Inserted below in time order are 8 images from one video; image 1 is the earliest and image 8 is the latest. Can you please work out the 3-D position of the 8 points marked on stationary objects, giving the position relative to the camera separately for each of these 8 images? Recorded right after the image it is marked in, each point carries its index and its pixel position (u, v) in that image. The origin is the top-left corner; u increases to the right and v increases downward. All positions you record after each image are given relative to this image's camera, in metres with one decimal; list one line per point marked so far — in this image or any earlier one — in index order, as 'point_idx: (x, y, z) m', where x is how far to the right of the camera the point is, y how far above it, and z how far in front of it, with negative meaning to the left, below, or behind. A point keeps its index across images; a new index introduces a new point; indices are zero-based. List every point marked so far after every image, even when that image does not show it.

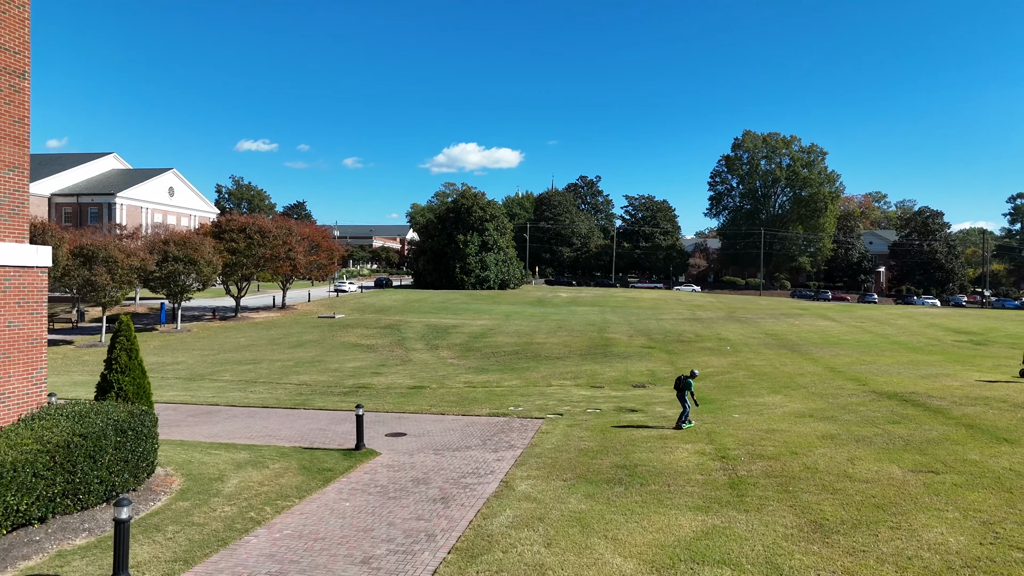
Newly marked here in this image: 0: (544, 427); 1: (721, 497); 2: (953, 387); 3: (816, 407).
0: (+0.5, -2.2, +11.2) m
1: (+2.1, -2.1, +7.2) m
2: (+8.9, -2.0, +14.6) m
3: (+5.3, -2.1, +12.7) m
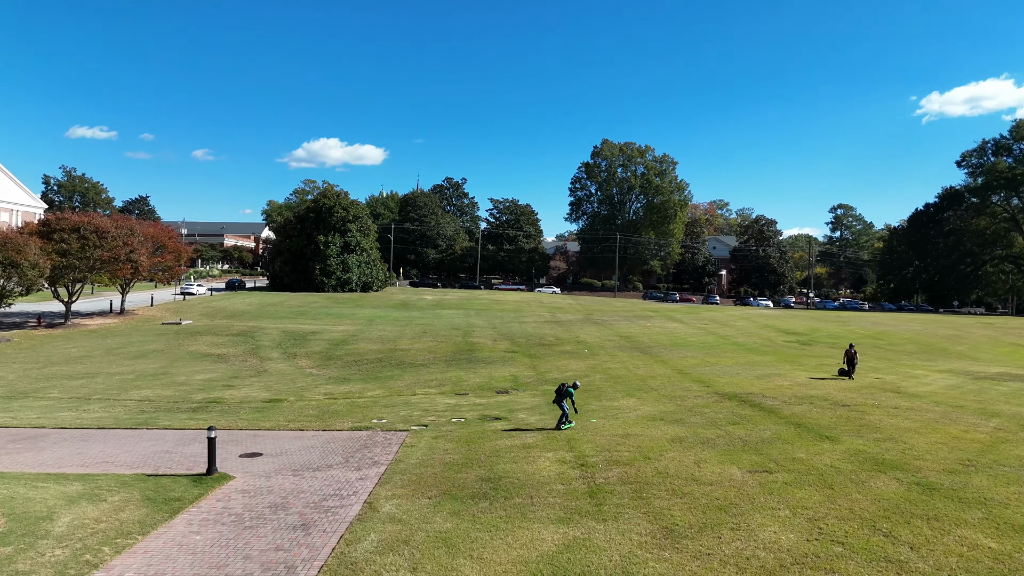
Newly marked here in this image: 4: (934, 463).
0: (-1.6, -2.4, +11.1) m
1: (+0.7, -2.3, +7.5) m
2: (+6.0, -2.2, +16.1) m
3: (+2.9, -2.3, +13.5) m
4: (+5.4, -2.2, +9.3) m
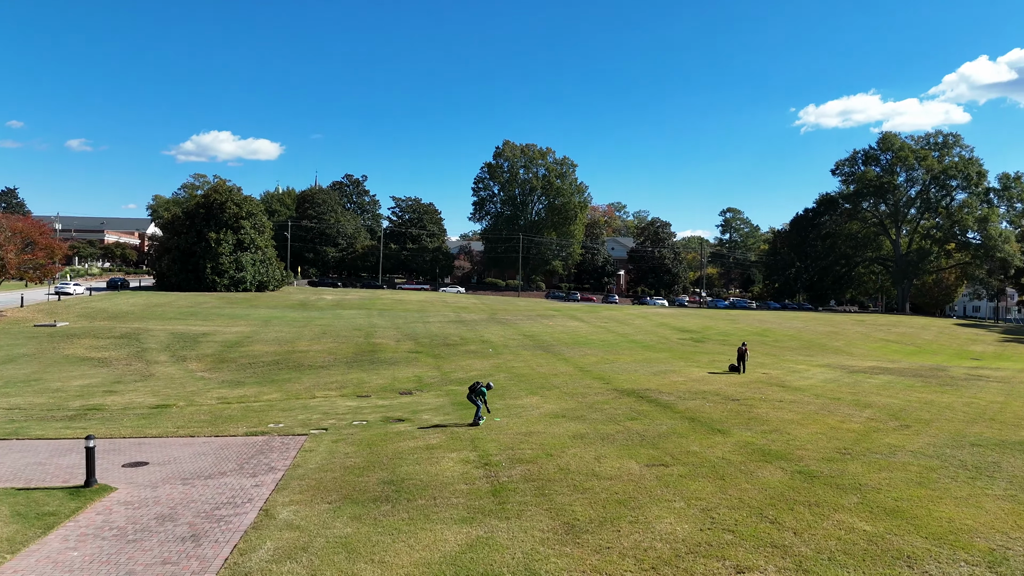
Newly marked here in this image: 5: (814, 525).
0: (-3.1, -2.3, +10.8) m
1: (-0.3, -2.3, +7.5) m
2: (+3.8, -2.2, +16.7) m
3: (+1.1, -2.3, +13.7) m
4: (+4.1, -2.2, +9.9) m
5: (+2.9, -2.3, +6.9) m
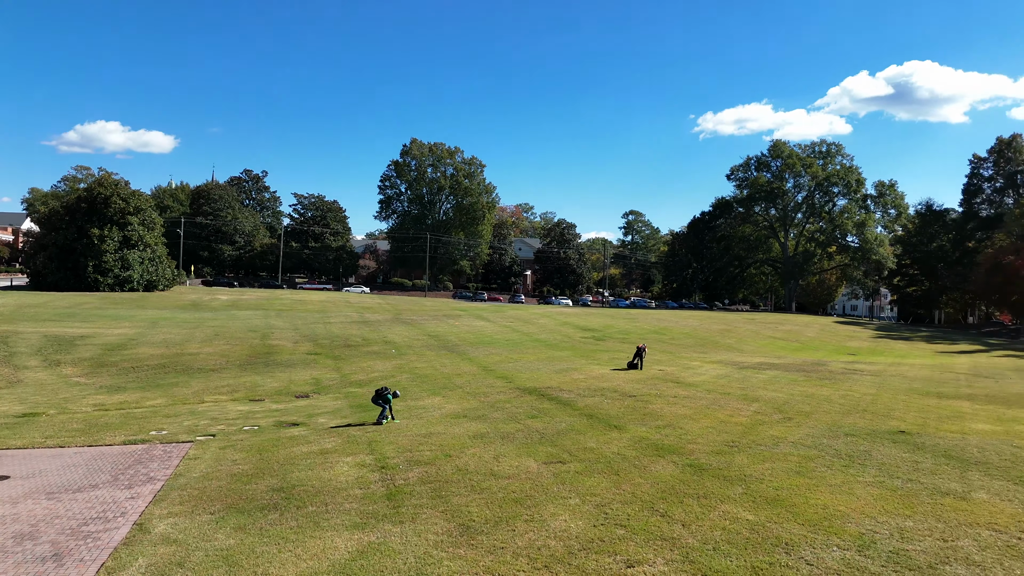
0: (-4.5, -2.3, +10.2) m
1: (-1.4, -2.2, +7.3) m
2: (+1.6, -2.2, +17.0) m
3: (-0.8, -2.2, +13.7) m
4: (+2.7, -2.2, +10.2) m
5: (+1.9, -2.2, +7.1) m
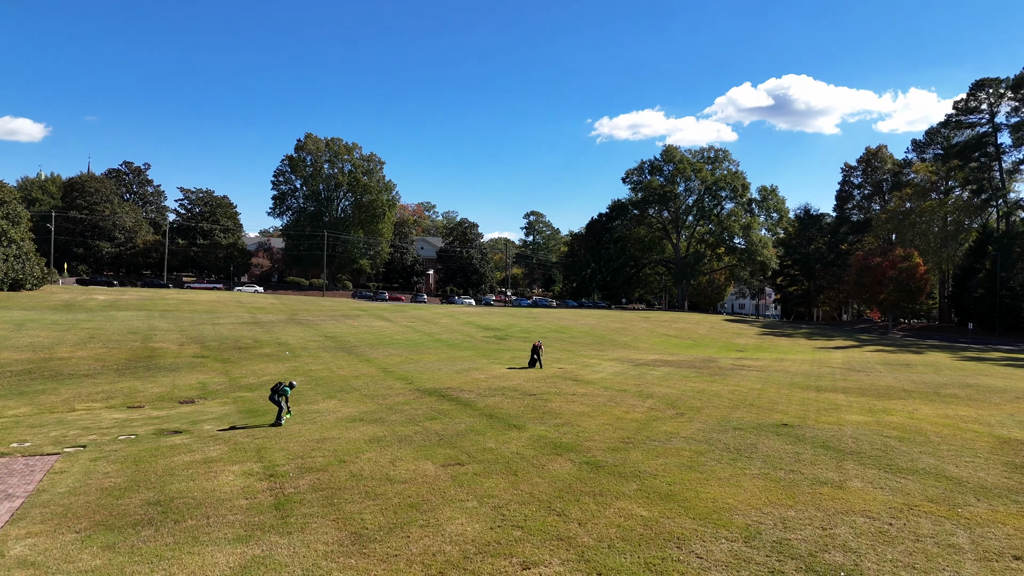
0: (-5.9, -2.3, +9.4) m
1: (-2.4, -2.2, +6.9) m
2: (-0.8, -2.1, +16.9) m
3: (-2.7, -2.2, +13.3) m
4: (+1.3, -2.2, +10.4) m
5: (+0.8, -2.2, +7.2) m
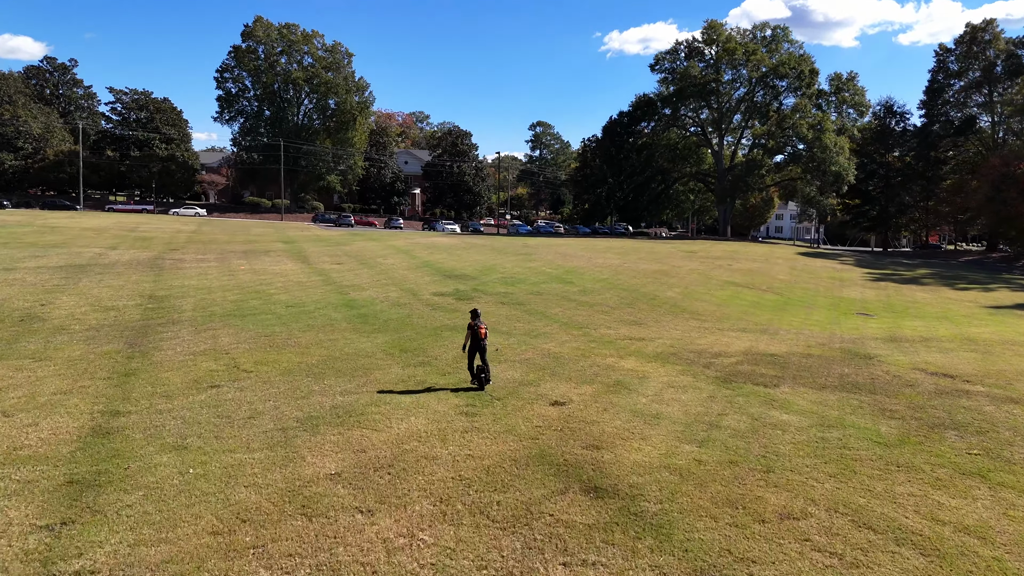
0: (-6.9, -2.6, -1.8) m
1: (-3.4, -2.8, -4.4) m
2: (-1.6, -1.6, +5.5) m
3: (-3.6, -2.1, +2.0) m
4: (+0.3, -2.4, -1.0) m
5: (-0.1, -2.7, -4.1) m
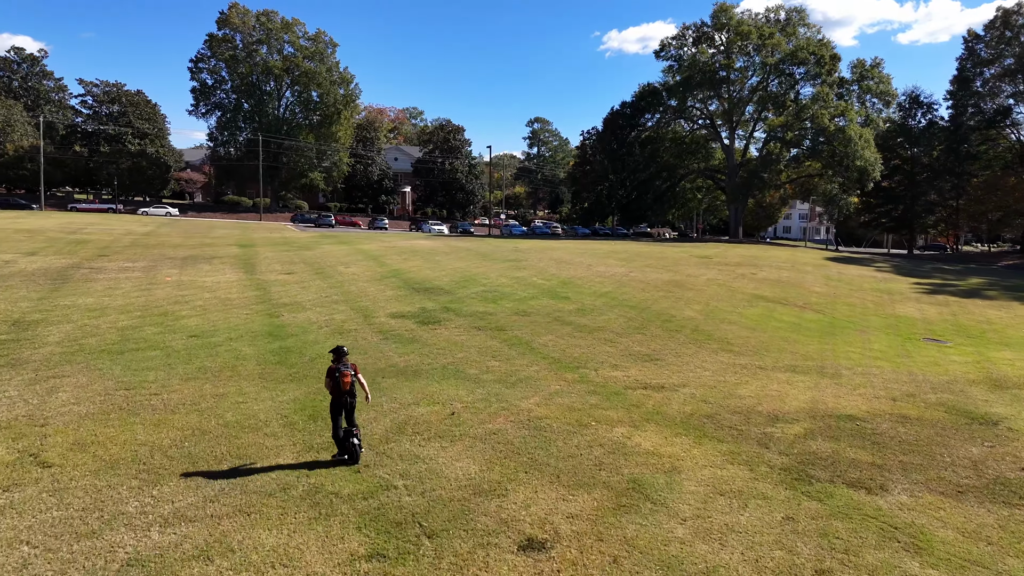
0: (-7.2, -3.0, -5.3) m
1: (-3.7, -3.1, -7.9) m
2: (-2.0, -2.0, +2.0) m
3: (-4.0, -2.4, -1.5) m
4: (-0.1, -2.7, -4.5) m
5: (-0.5, -3.1, -7.7) m
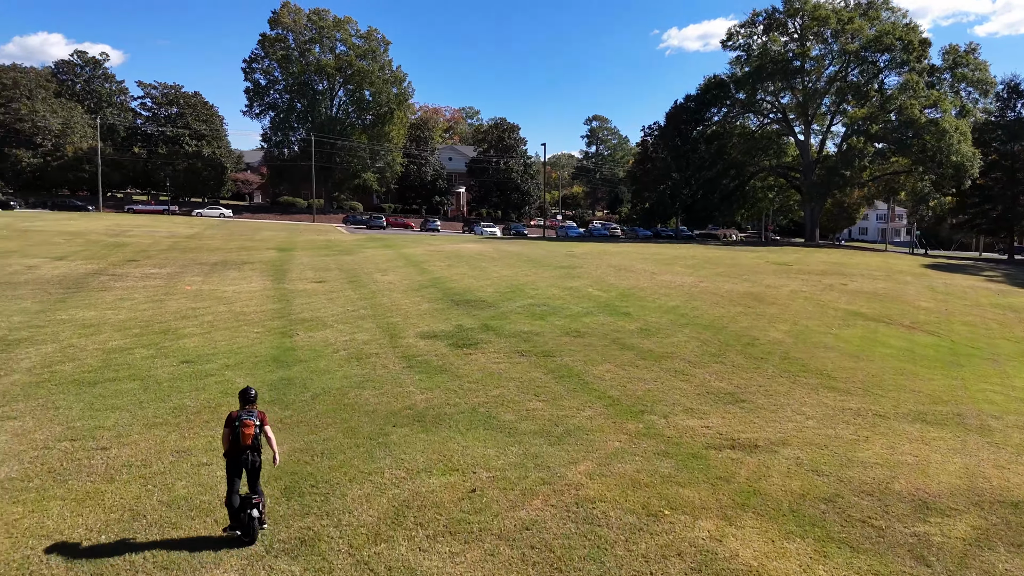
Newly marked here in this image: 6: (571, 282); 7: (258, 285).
0: (-7.9, -3.2, -6.8) m
1: (-4.6, -3.4, -9.5) m
2: (-2.1, -2.2, +0.2) m
3: (-4.3, -2.7, -3.2) m
4: (-0.7, -3.0, -6.5) m
5: (-1.4, -3.4, -9.6) m
6: (+1.5, +0.2, +17.5) m
7: (-5.7, +0.1, +16.3) m
